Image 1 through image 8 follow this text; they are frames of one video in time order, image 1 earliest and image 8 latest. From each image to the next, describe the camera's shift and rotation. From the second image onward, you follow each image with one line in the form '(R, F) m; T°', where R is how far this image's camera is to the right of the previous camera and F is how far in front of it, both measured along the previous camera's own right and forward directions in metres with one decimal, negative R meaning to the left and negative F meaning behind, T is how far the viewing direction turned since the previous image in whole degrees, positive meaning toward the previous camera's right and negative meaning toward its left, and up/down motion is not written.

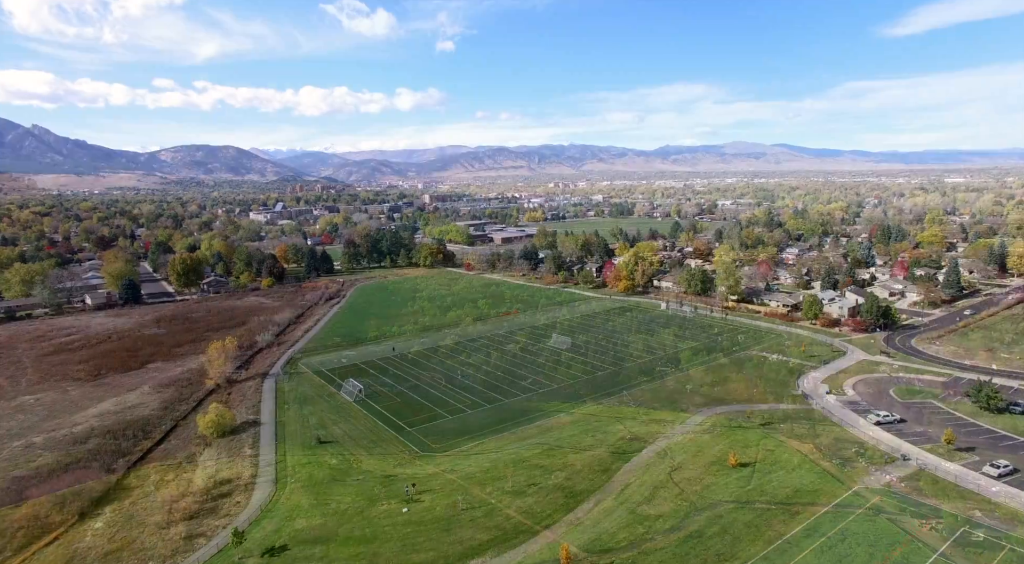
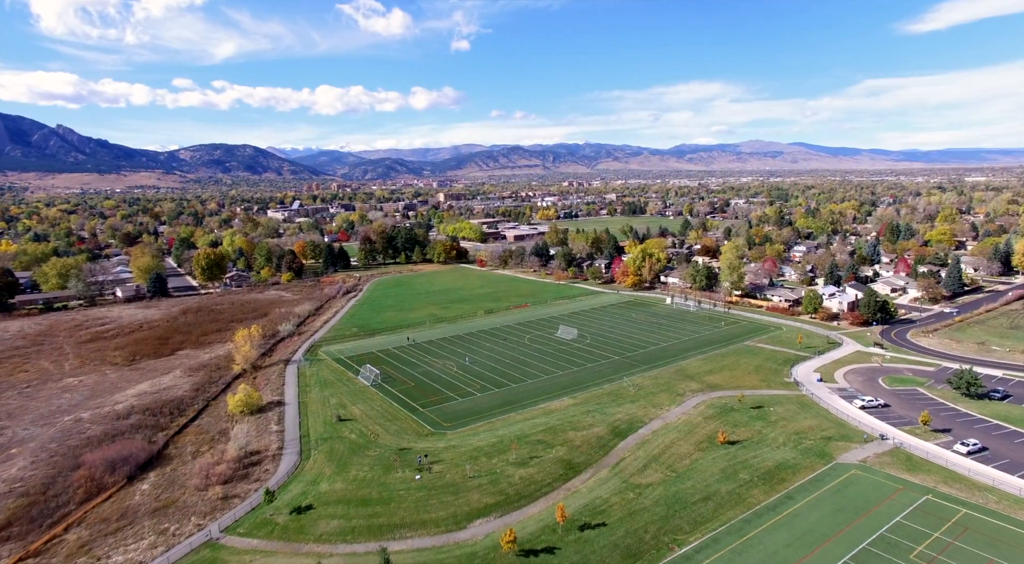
(+0.4, -2.4) m; -1°
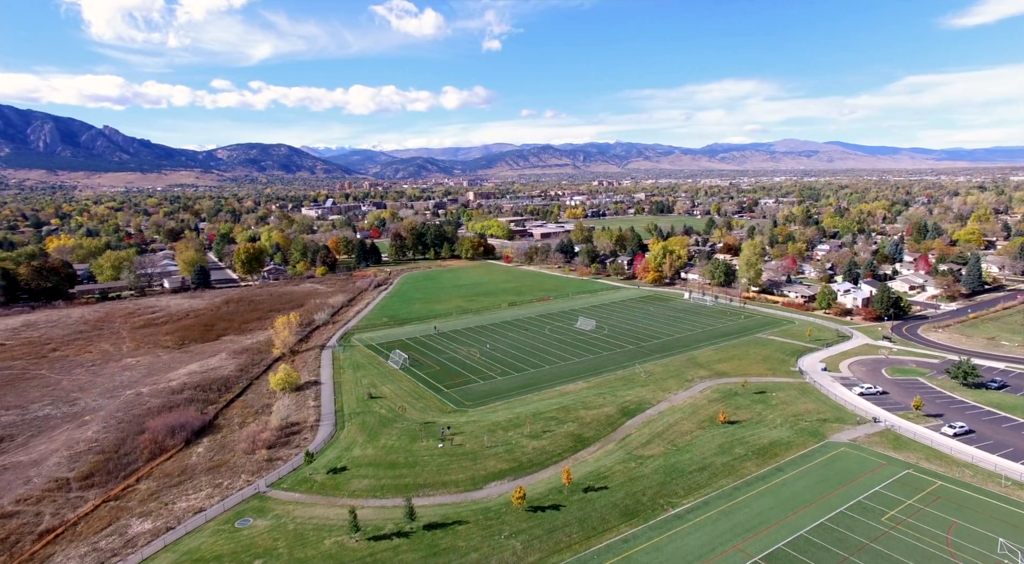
(+0.7, -2.7) m; -3°
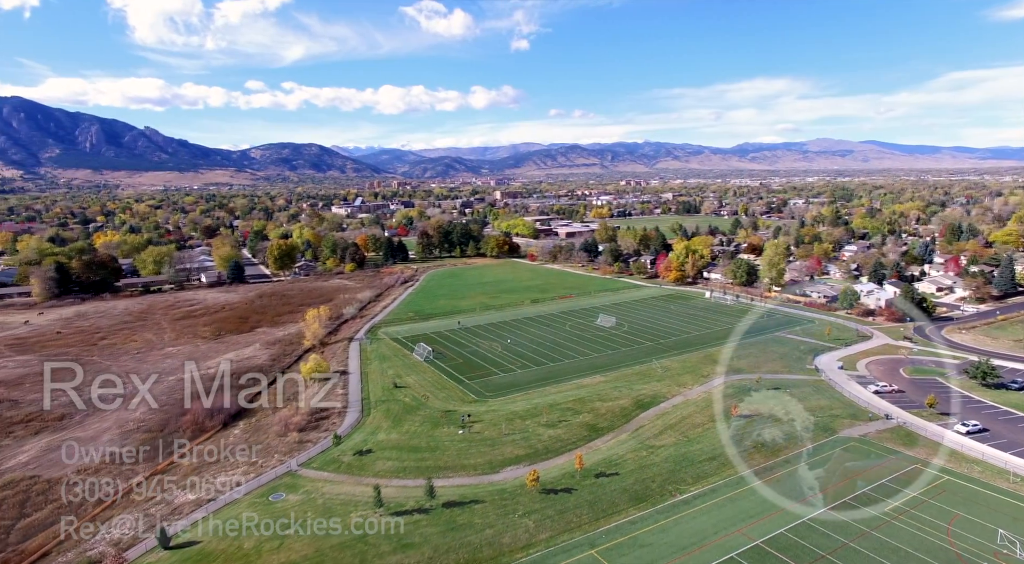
(+0.4, -1.3) m; -2°
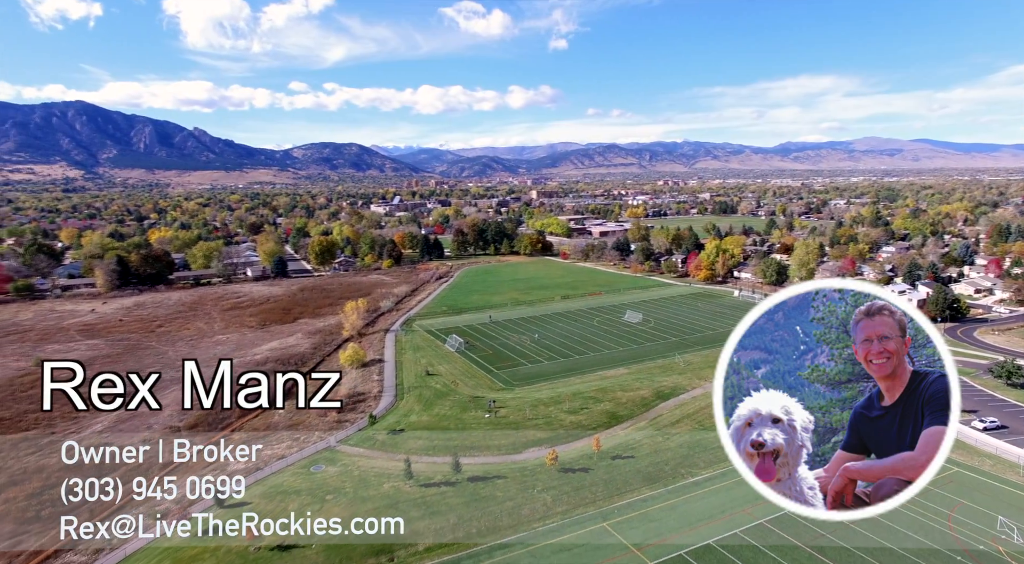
(+0.6, -1.8) m; -3°
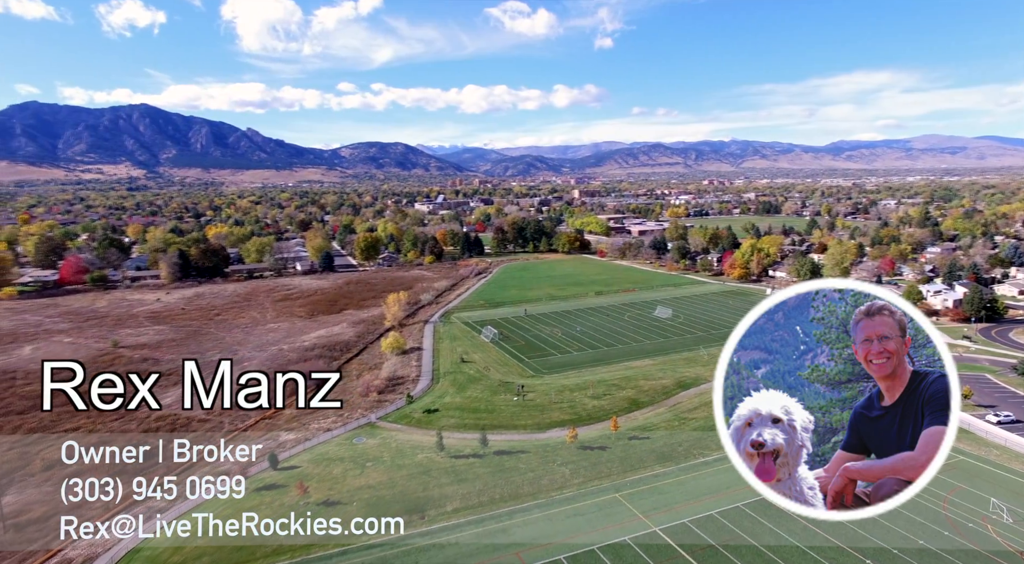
(+0.8, -2.3) m; -4°
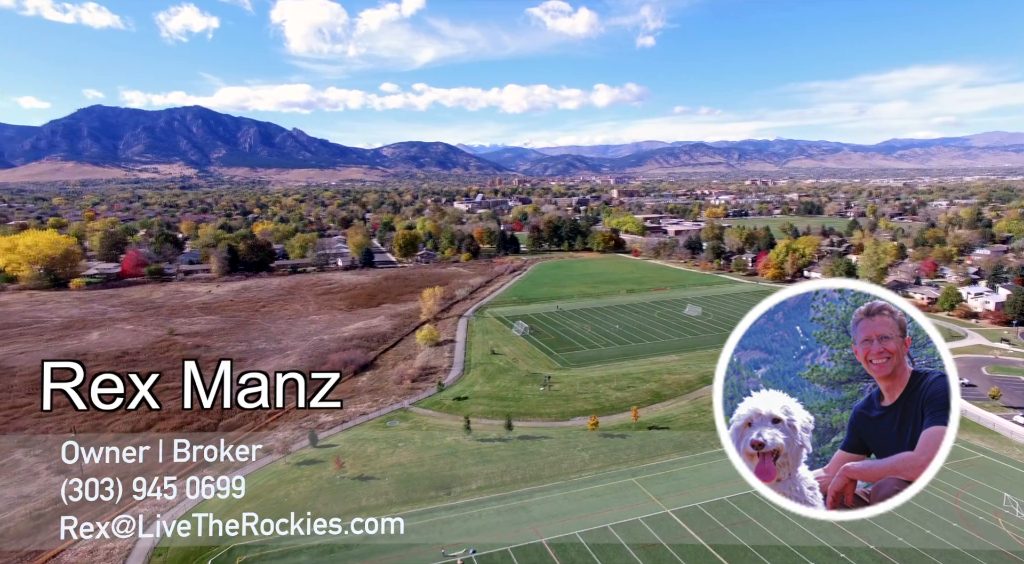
(+0.6, -1.5) m; -4°
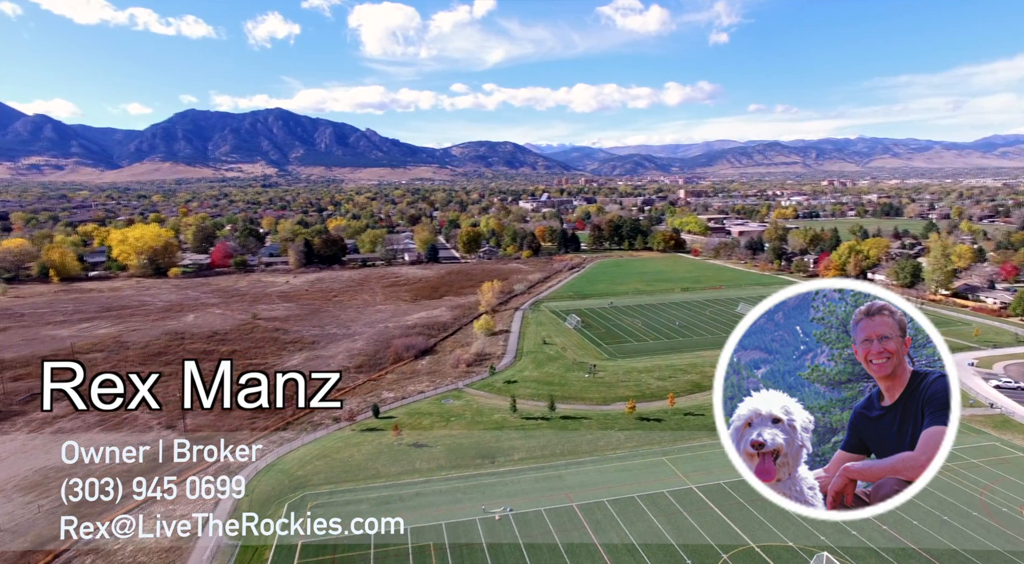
(+1.0, -2.5) m; -6°
